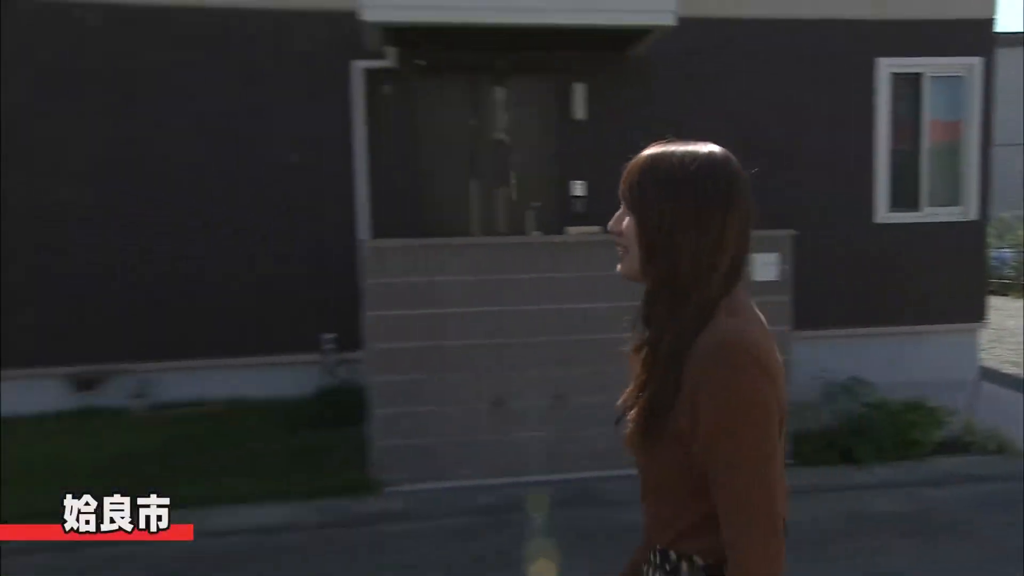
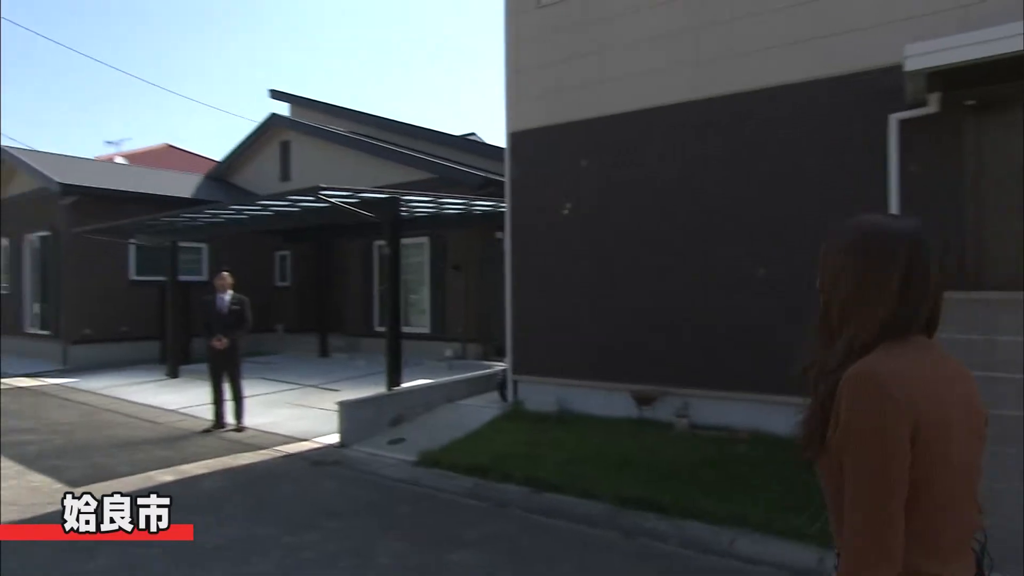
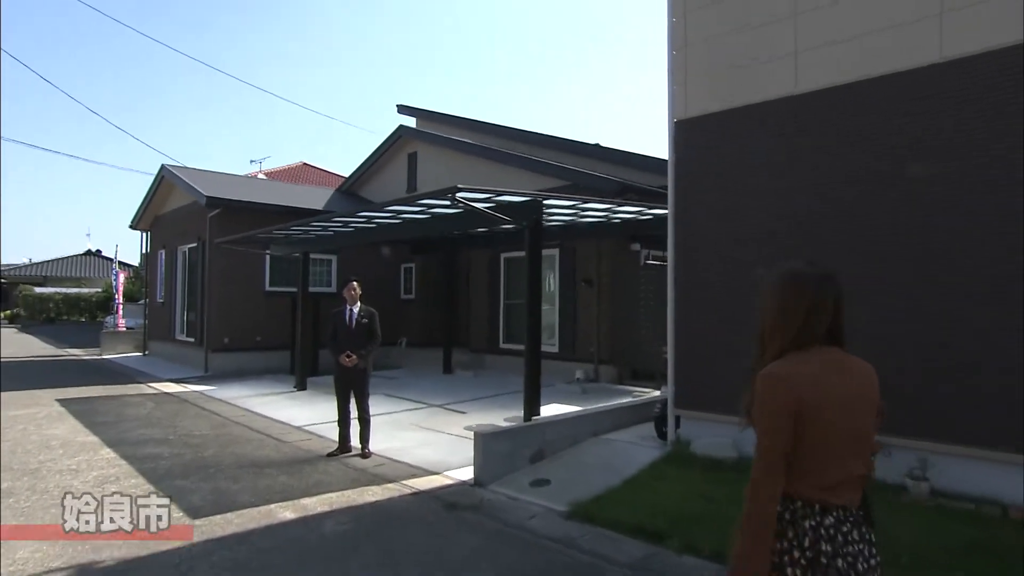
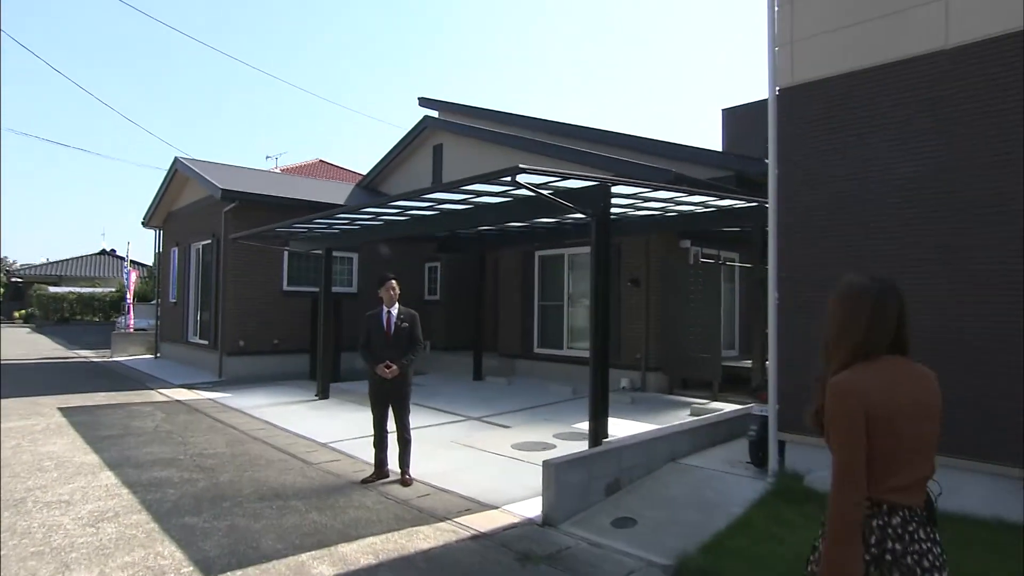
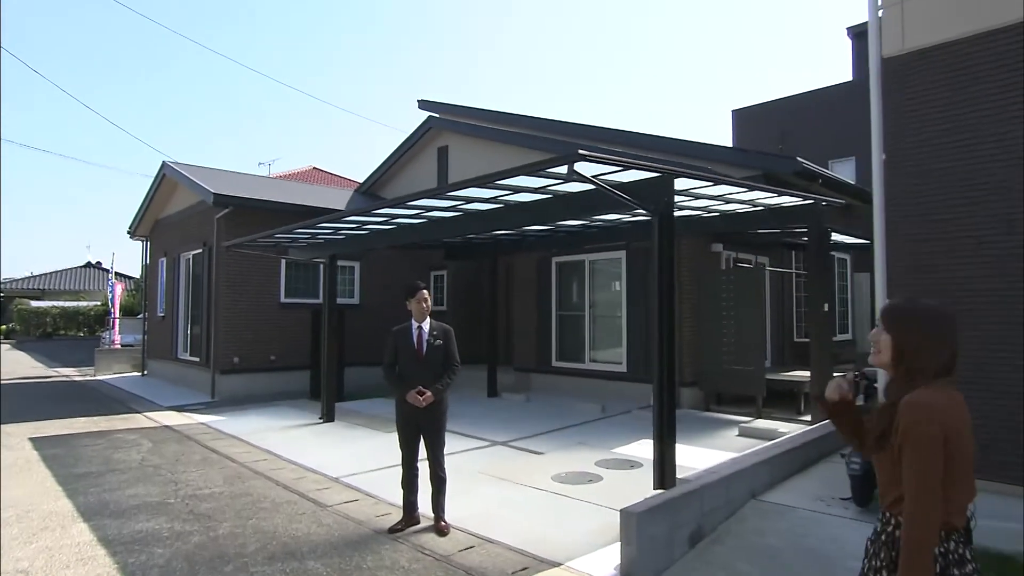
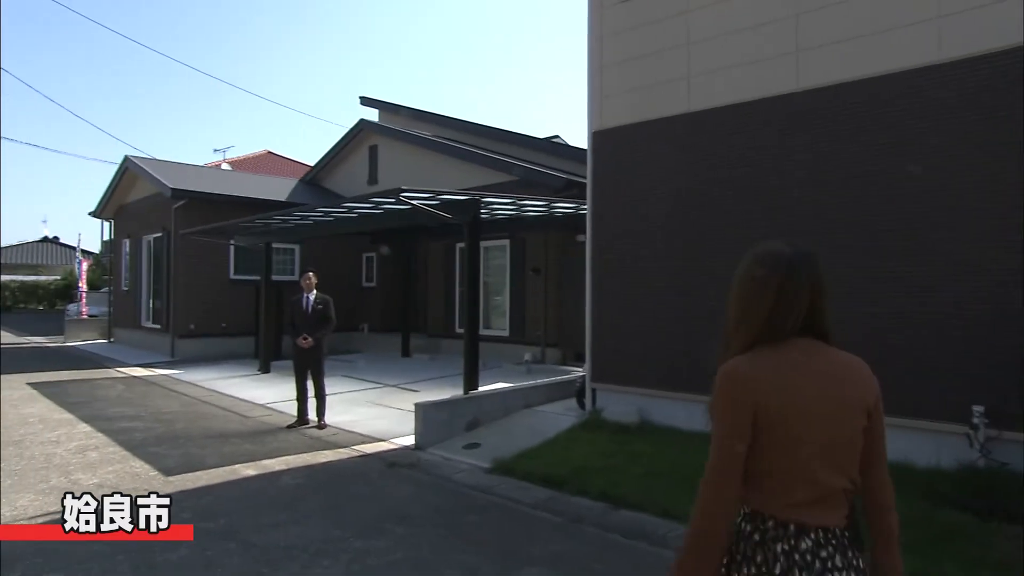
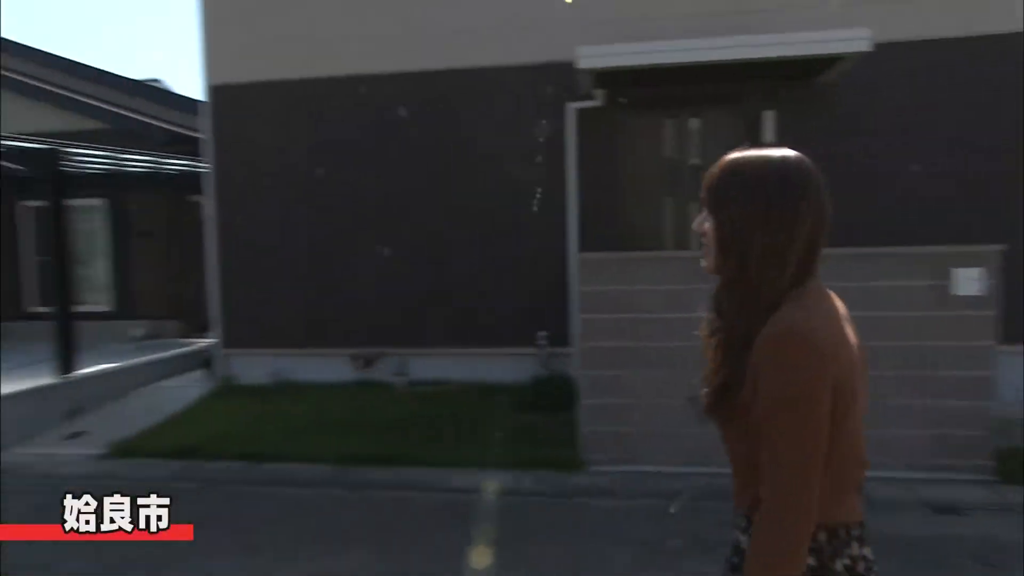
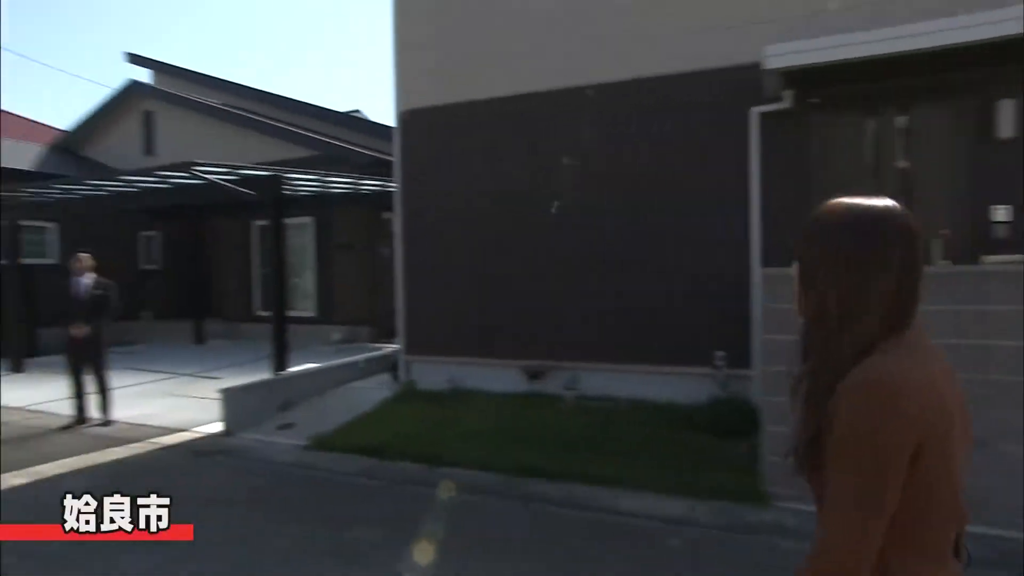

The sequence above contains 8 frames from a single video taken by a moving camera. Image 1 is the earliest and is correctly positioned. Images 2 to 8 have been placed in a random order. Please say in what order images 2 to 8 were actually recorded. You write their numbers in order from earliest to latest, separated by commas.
7, 8, 2, 6, 3, 4, 5
